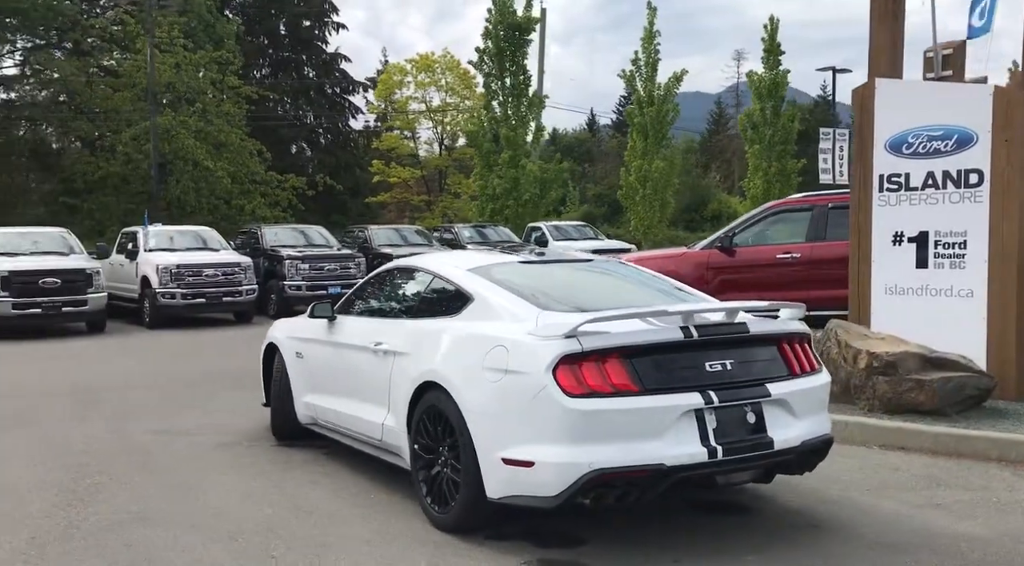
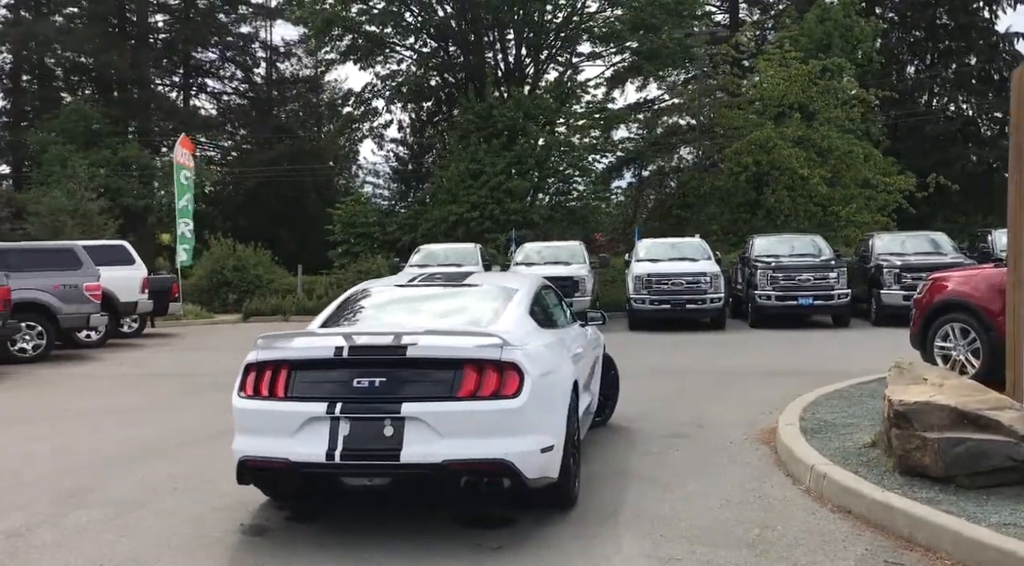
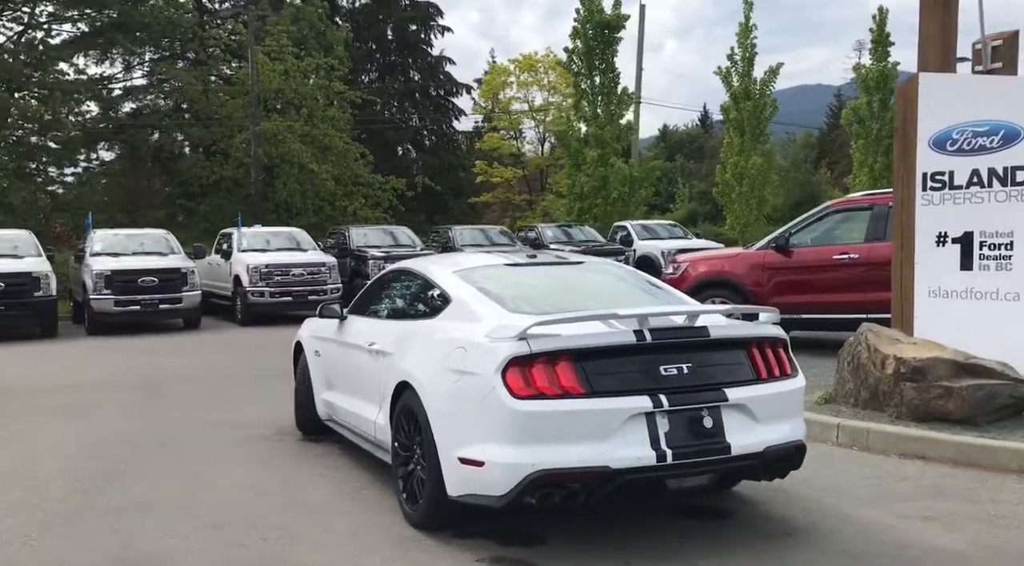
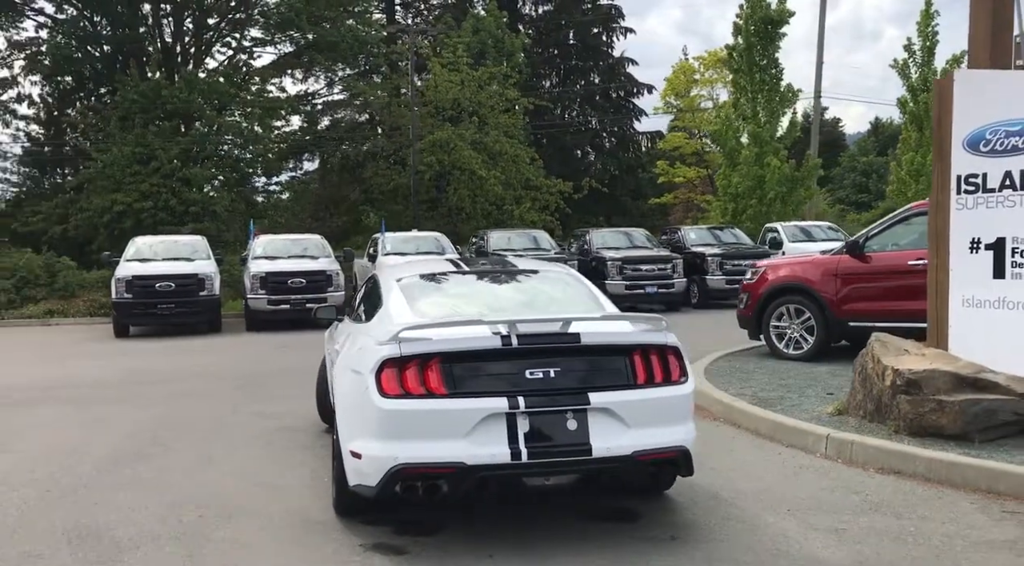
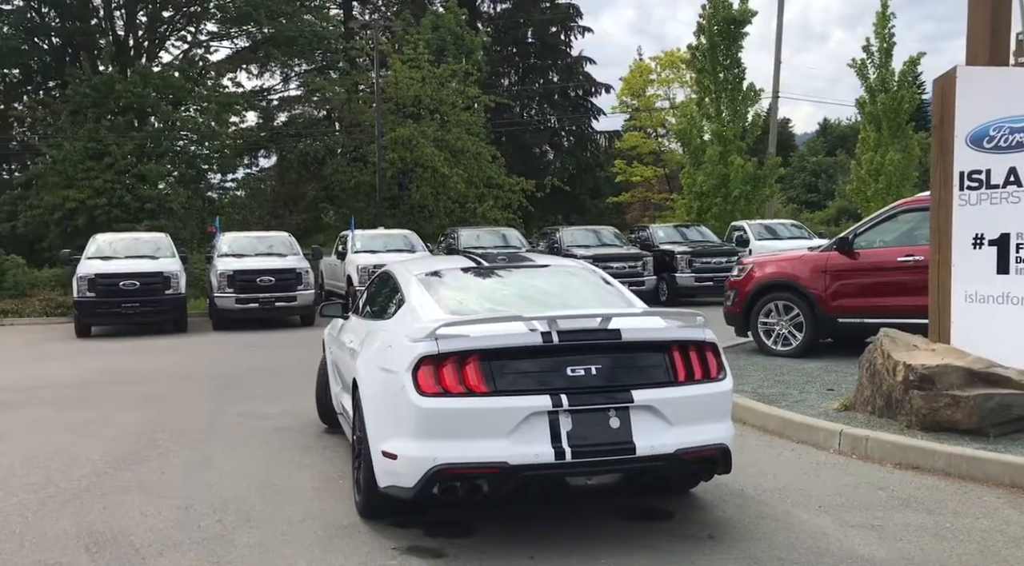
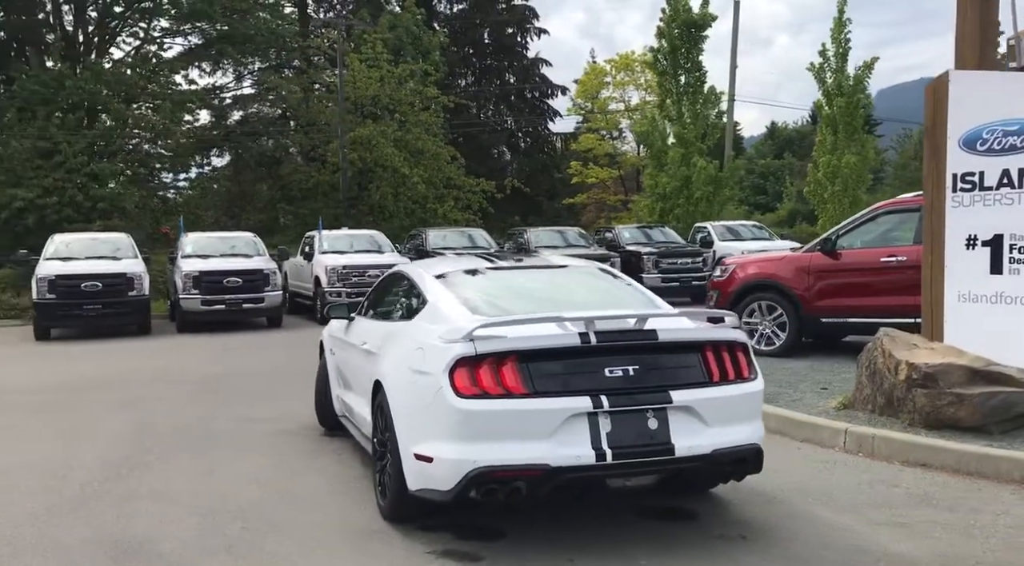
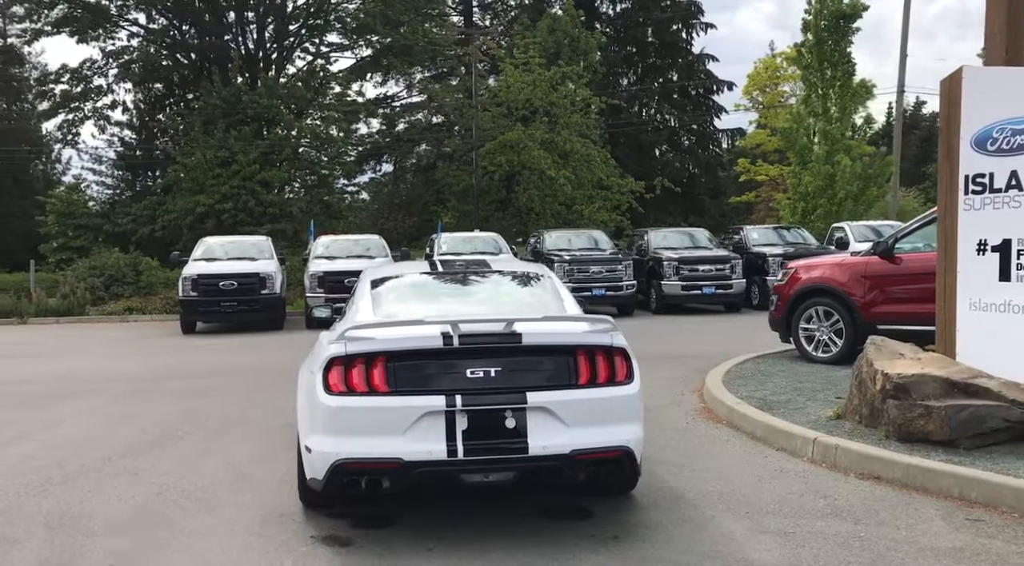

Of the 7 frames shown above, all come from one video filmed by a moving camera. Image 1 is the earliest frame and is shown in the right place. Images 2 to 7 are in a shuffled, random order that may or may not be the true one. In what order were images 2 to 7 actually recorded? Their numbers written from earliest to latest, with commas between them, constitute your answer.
3, 6, 5, 4, 7, 2
